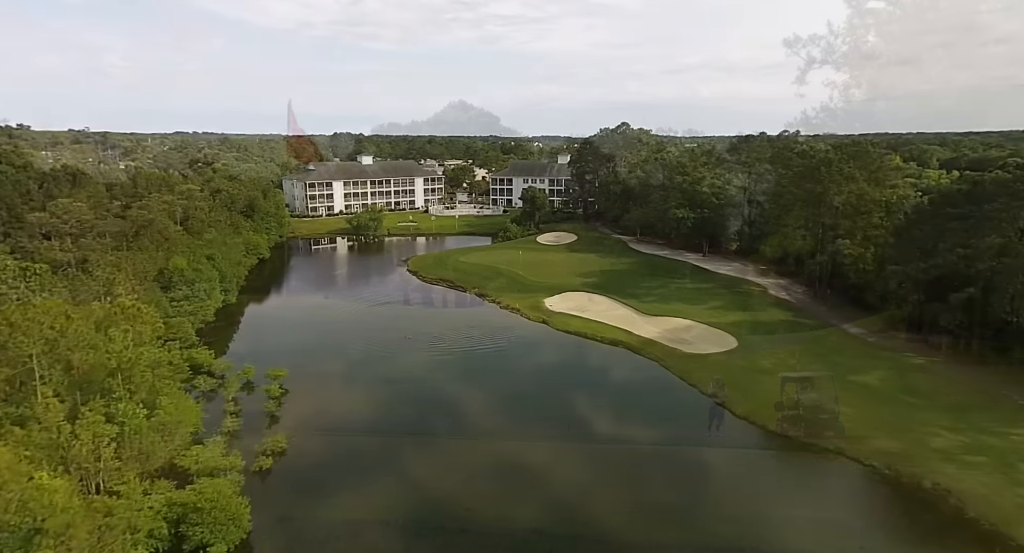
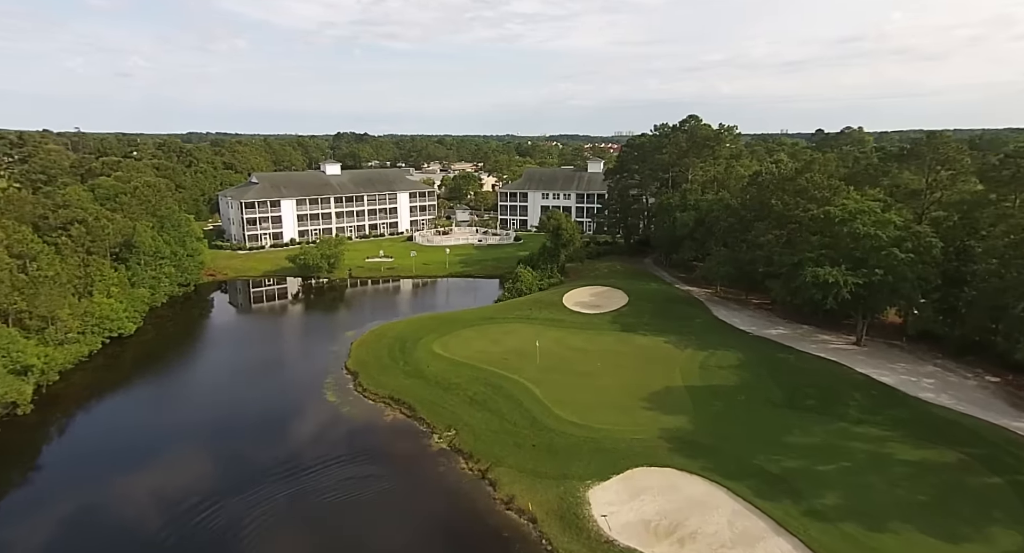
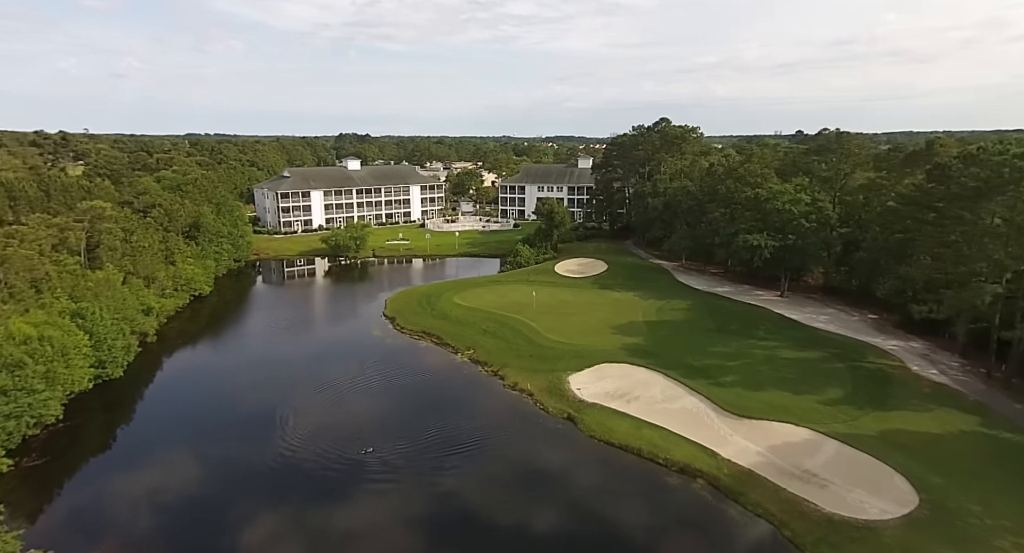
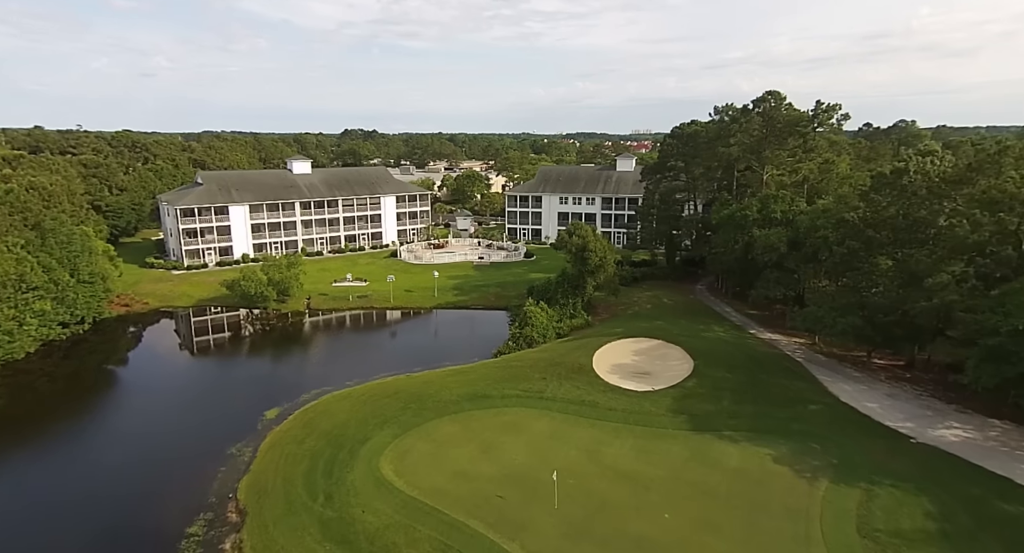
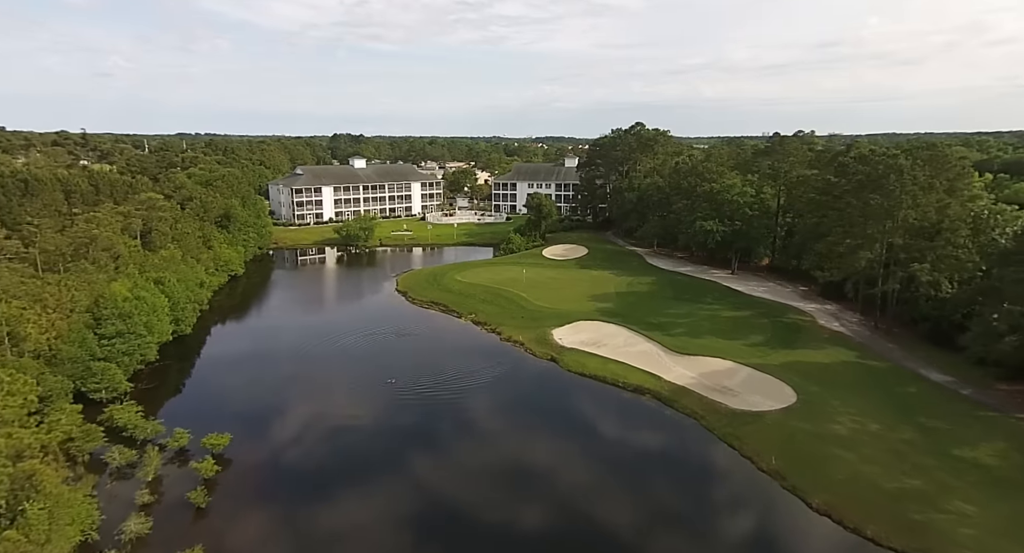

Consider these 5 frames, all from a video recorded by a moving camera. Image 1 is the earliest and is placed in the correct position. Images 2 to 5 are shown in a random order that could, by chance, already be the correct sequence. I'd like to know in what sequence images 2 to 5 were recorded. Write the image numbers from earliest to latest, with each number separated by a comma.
5, 3, 2, 4
